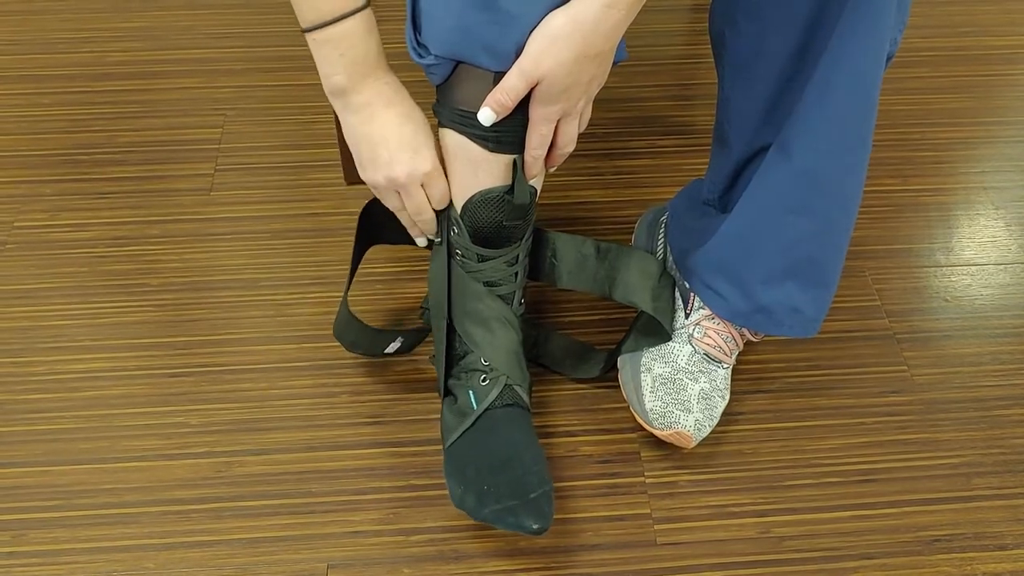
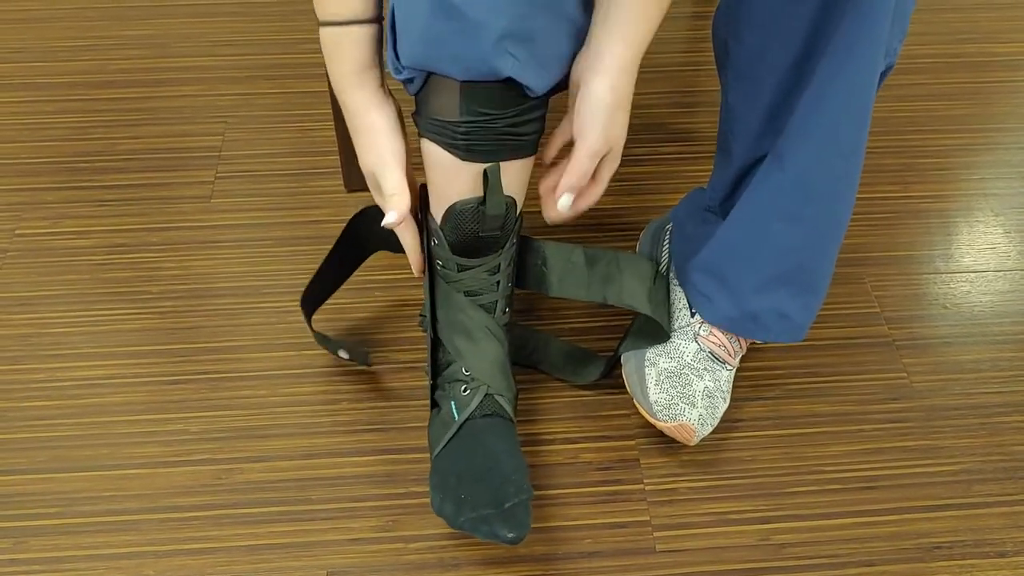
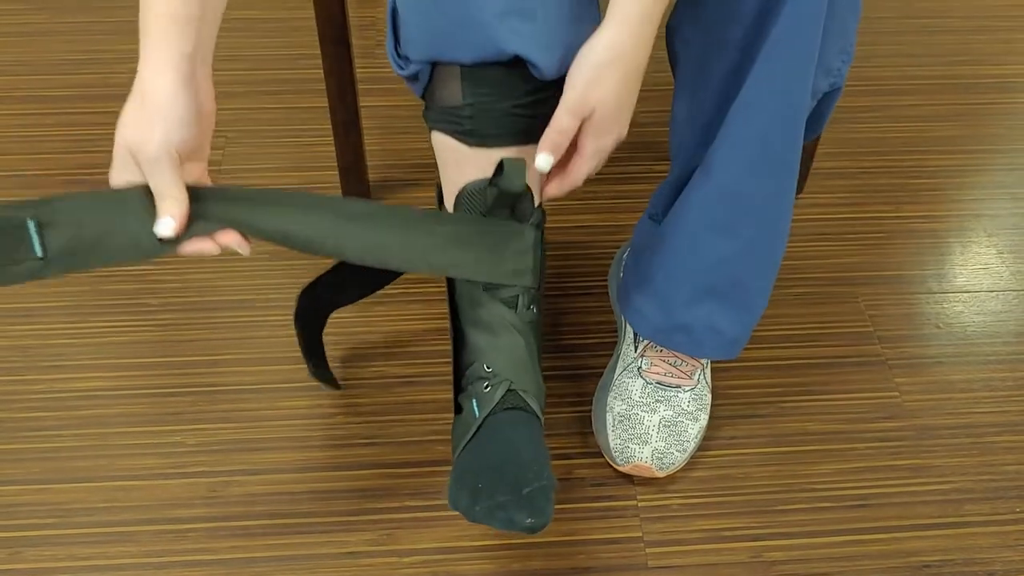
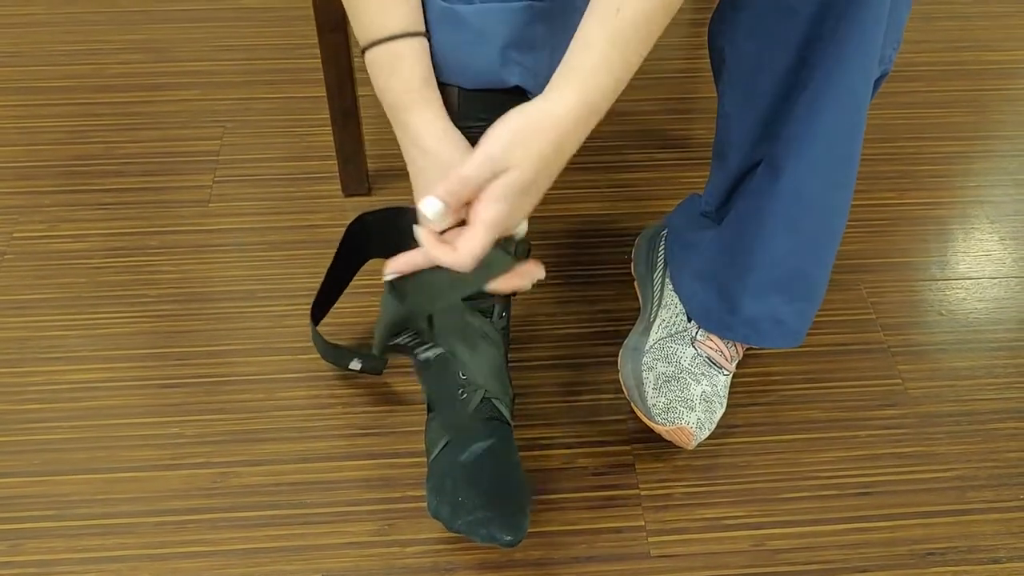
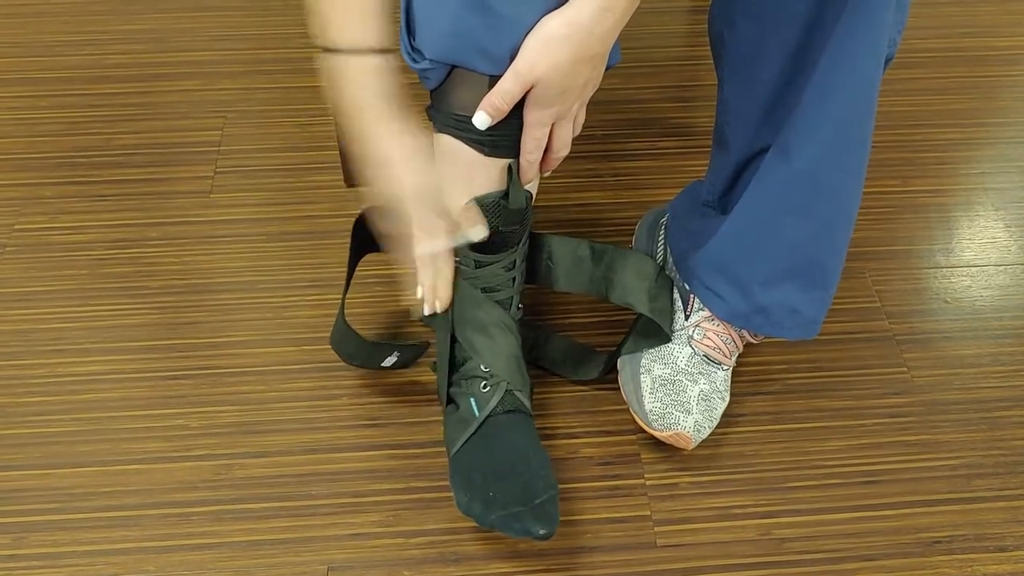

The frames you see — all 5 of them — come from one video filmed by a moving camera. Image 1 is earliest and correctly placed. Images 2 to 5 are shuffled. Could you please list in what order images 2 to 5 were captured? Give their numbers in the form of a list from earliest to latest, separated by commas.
5, 2, 4, 3
